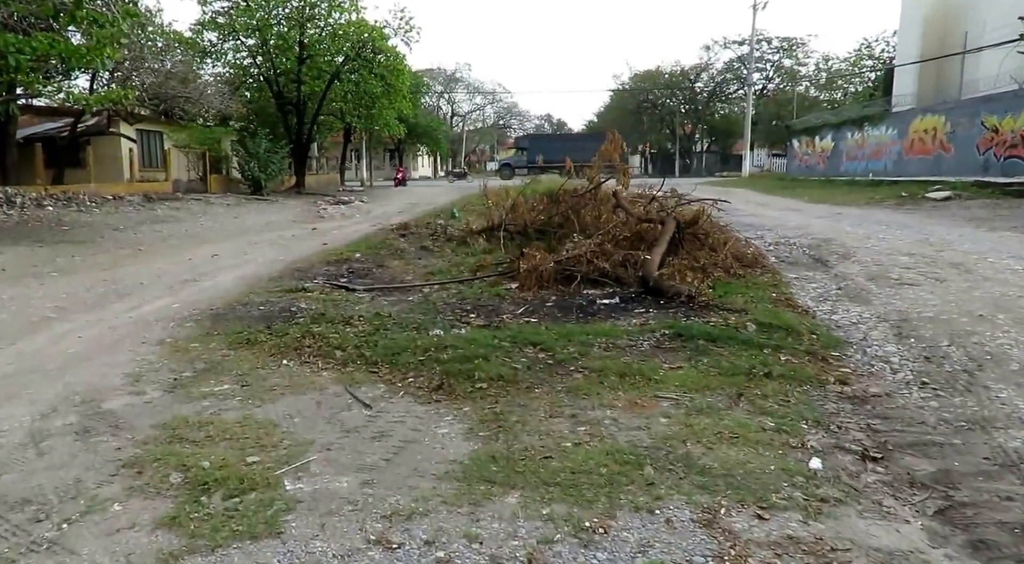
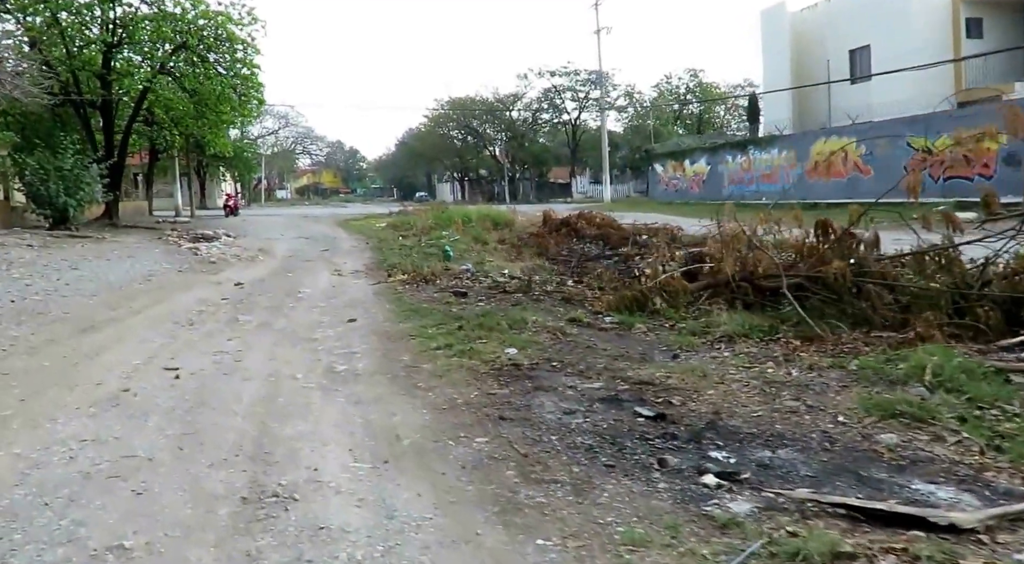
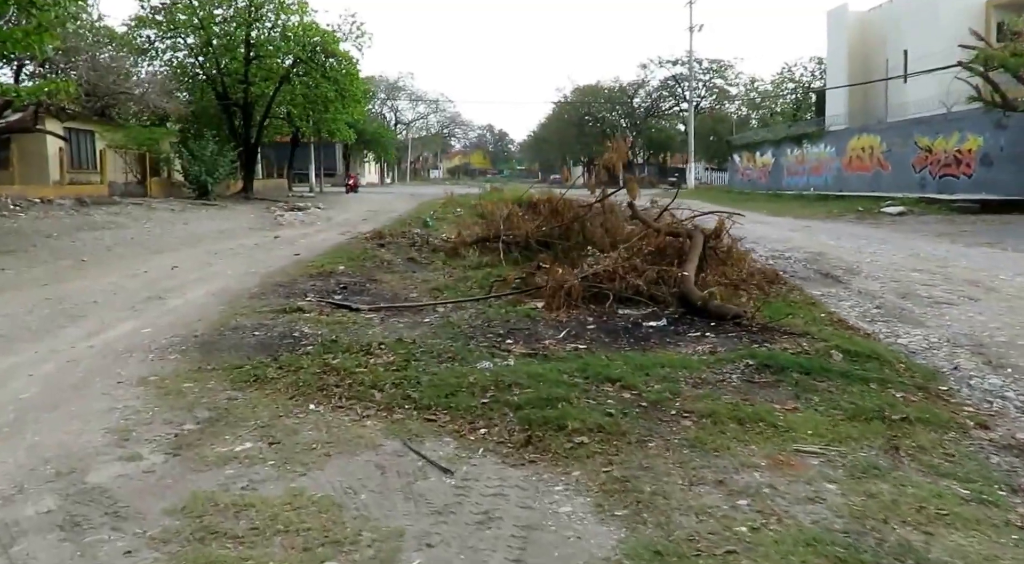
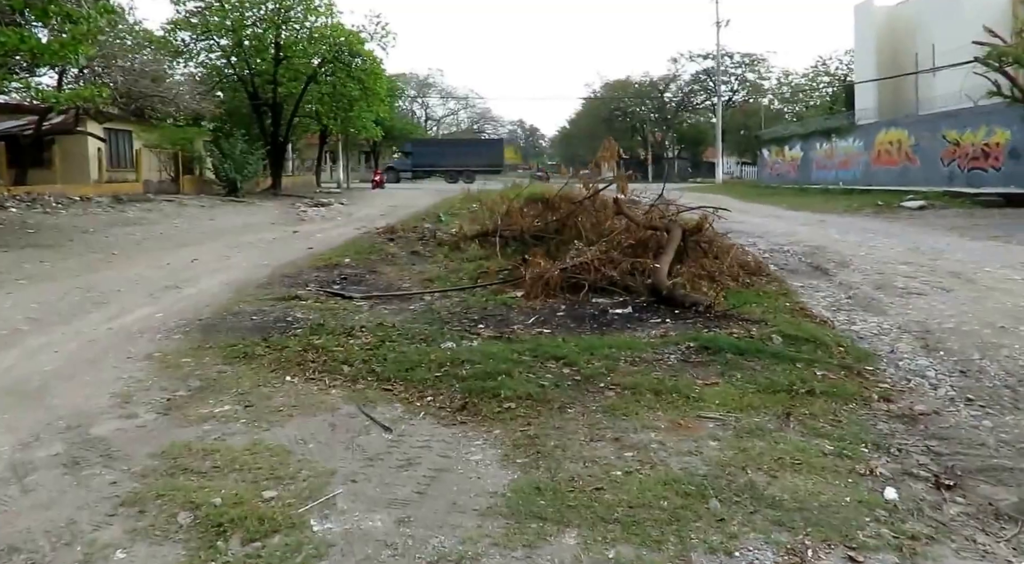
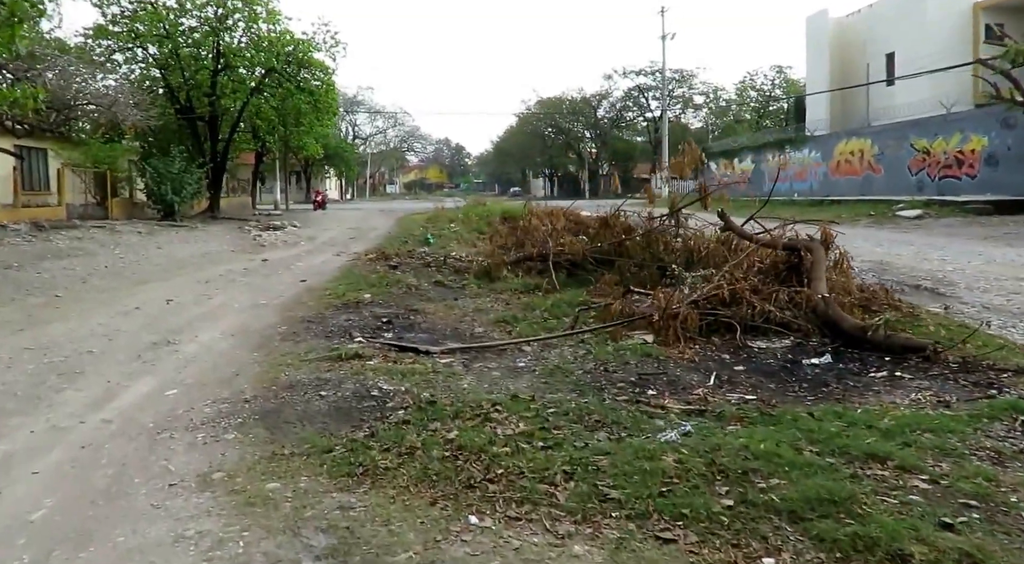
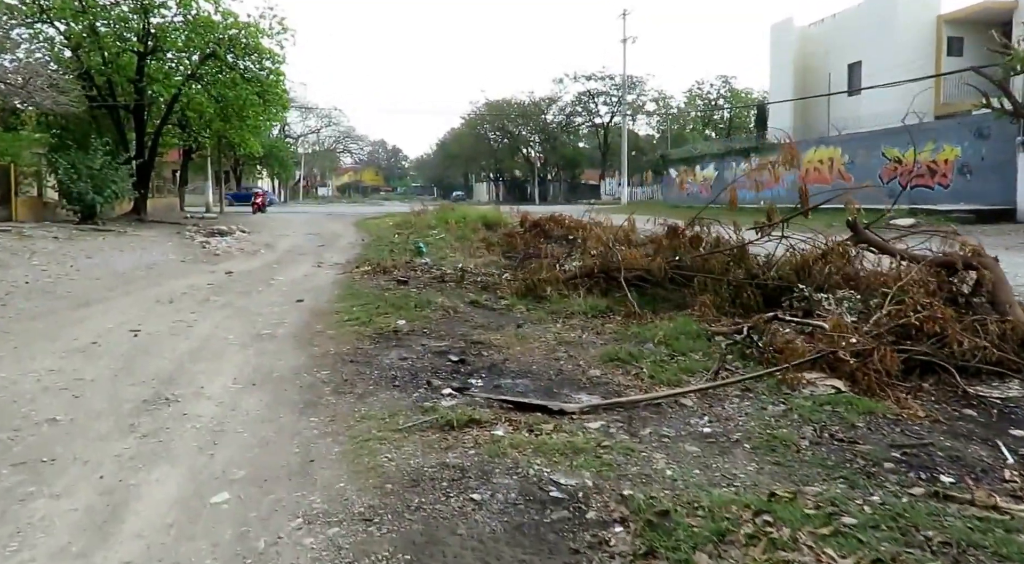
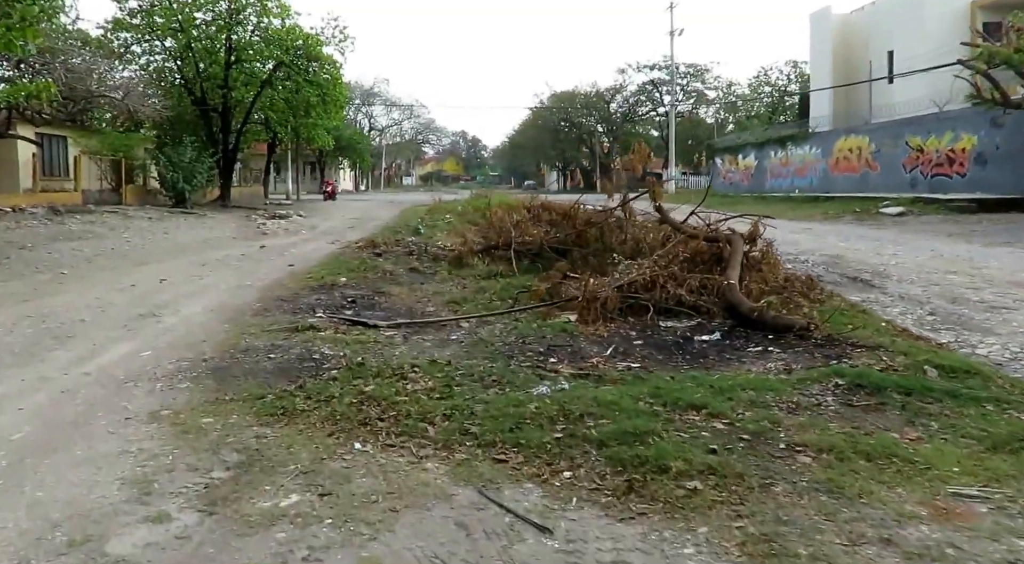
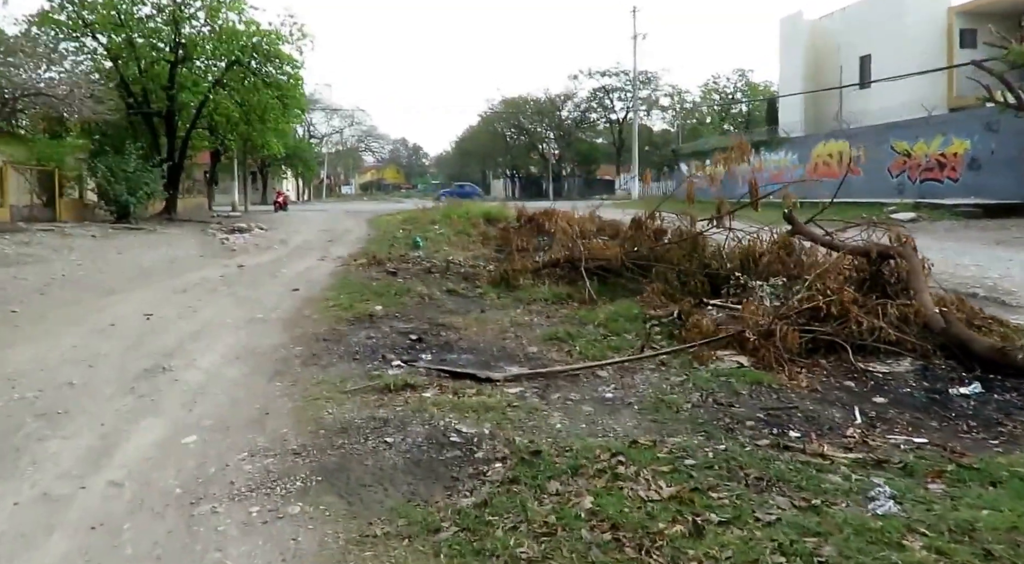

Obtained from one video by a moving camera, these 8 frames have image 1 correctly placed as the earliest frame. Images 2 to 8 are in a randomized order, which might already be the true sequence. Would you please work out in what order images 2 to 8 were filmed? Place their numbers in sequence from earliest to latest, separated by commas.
4, 3, 7, 5, 8, 6, 2
